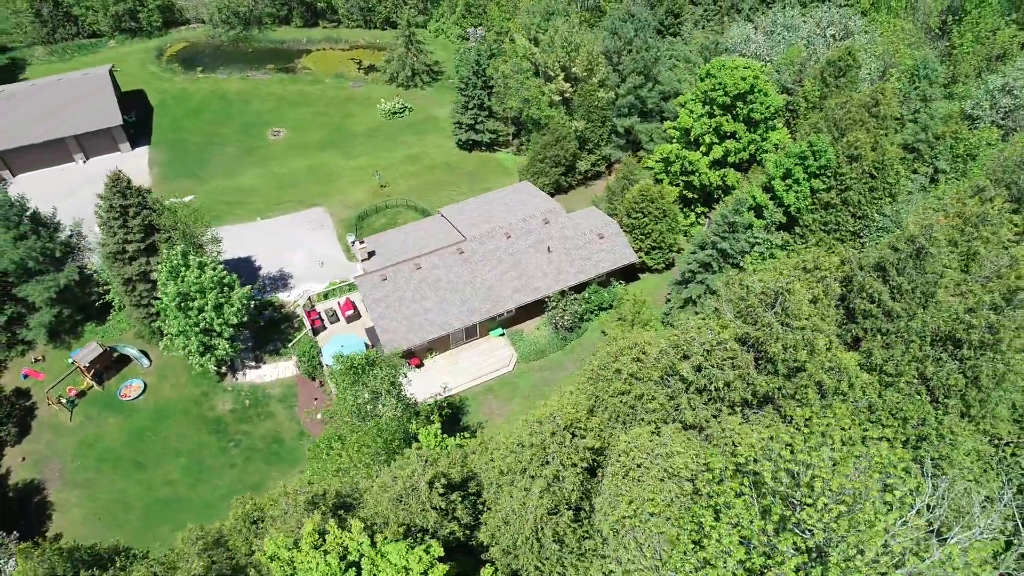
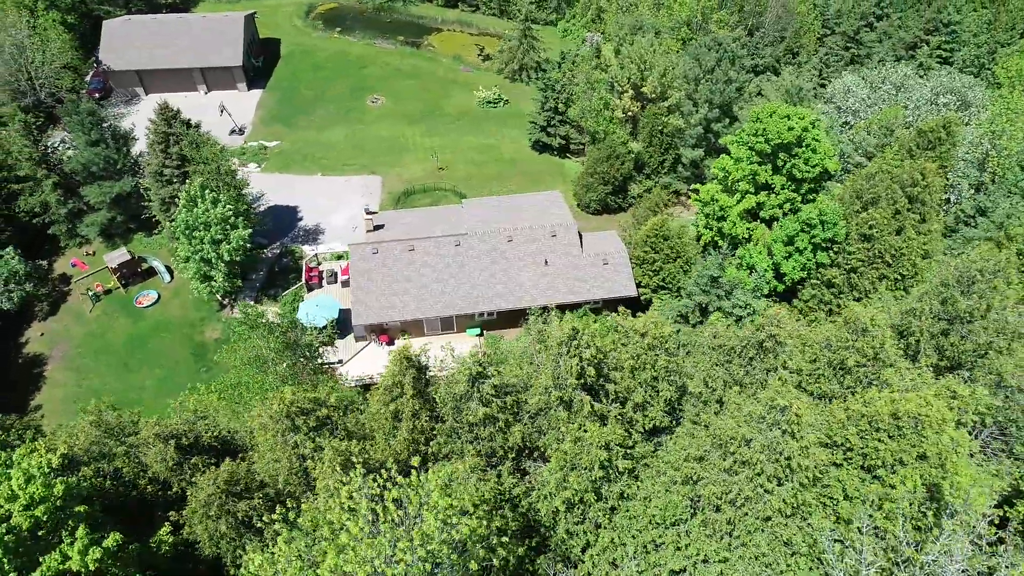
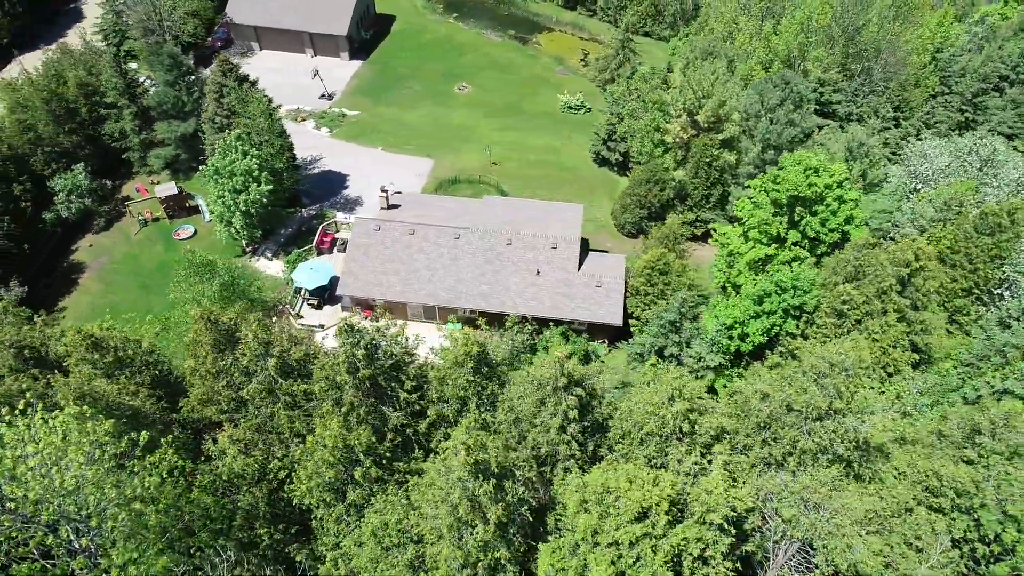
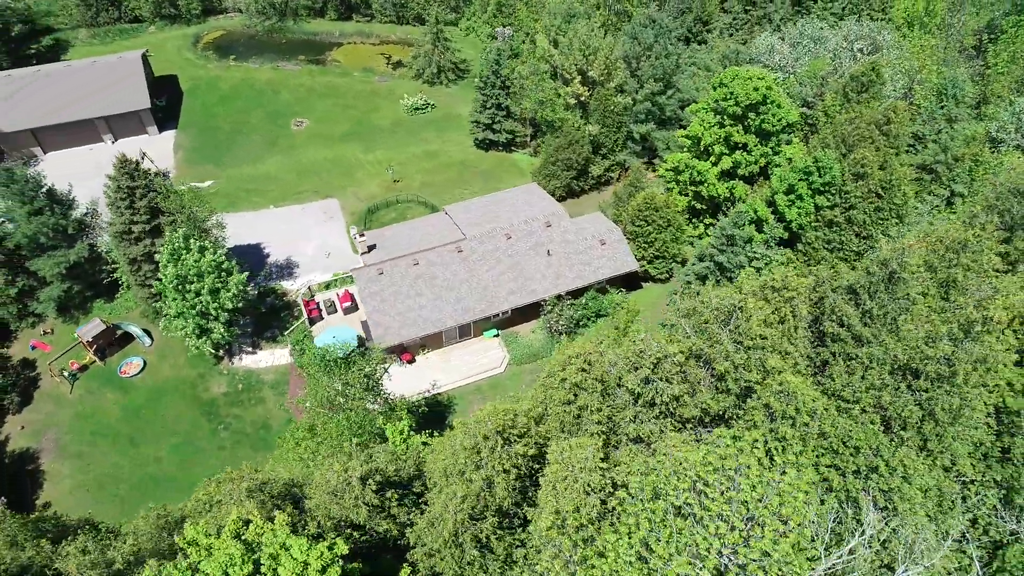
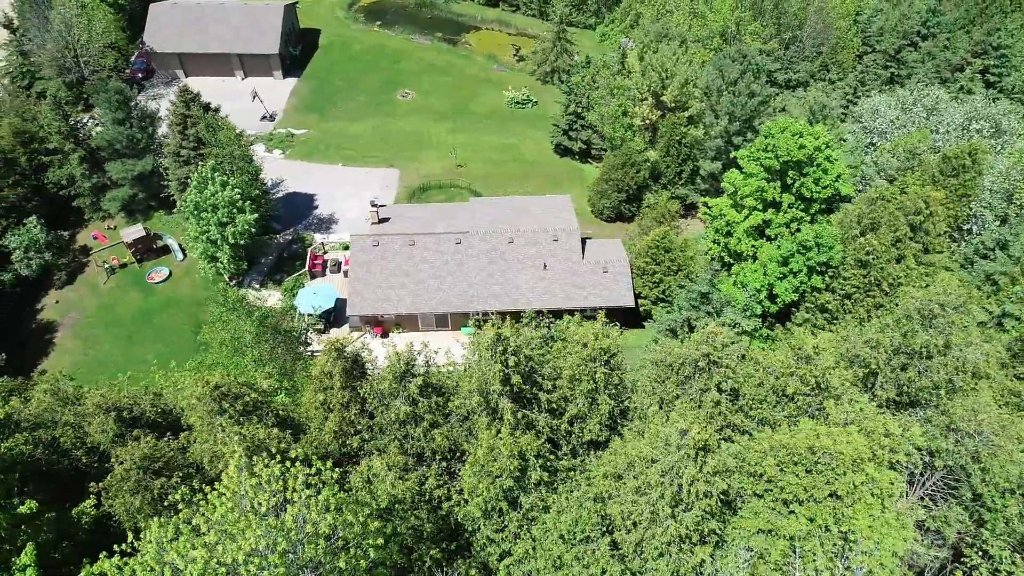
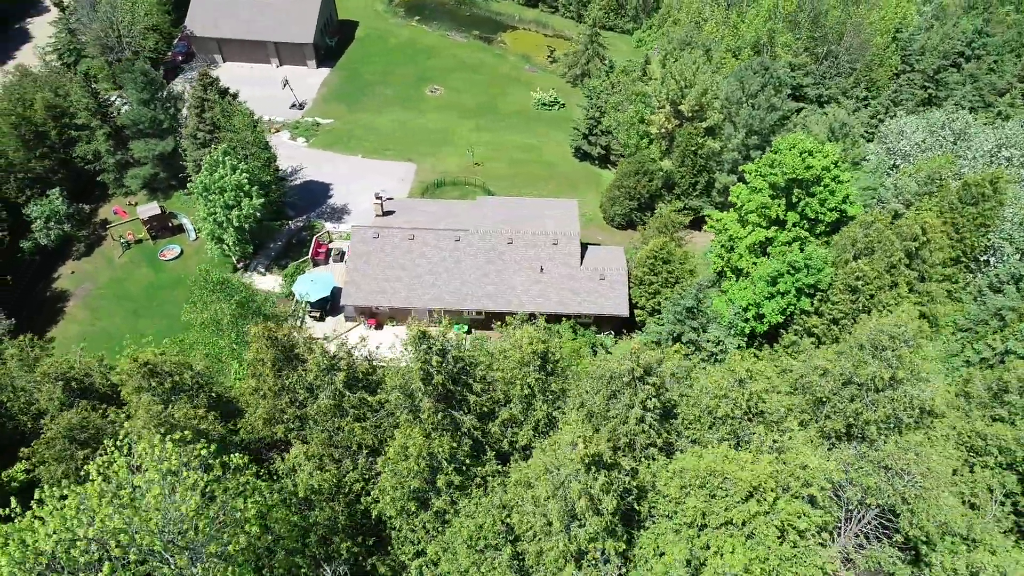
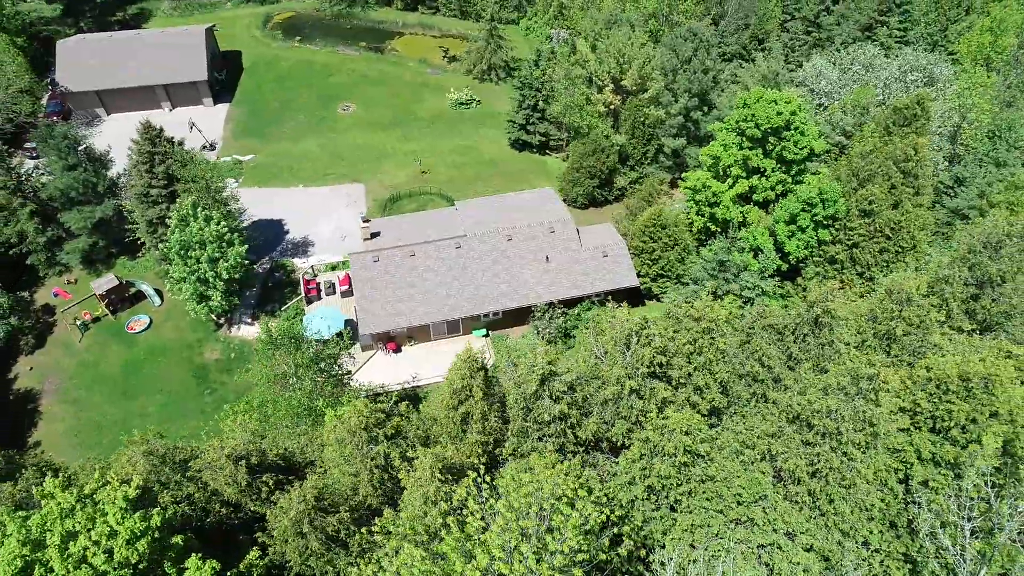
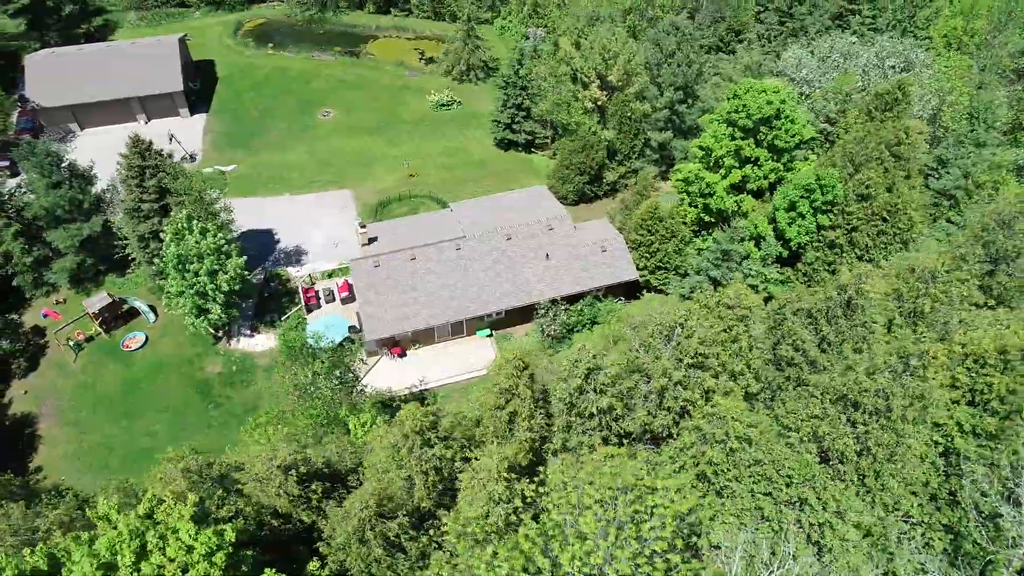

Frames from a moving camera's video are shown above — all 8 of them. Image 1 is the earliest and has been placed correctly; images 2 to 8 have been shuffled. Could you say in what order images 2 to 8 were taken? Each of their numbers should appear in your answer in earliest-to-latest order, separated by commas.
4, 8, 7, 2, 5, 6, 3
